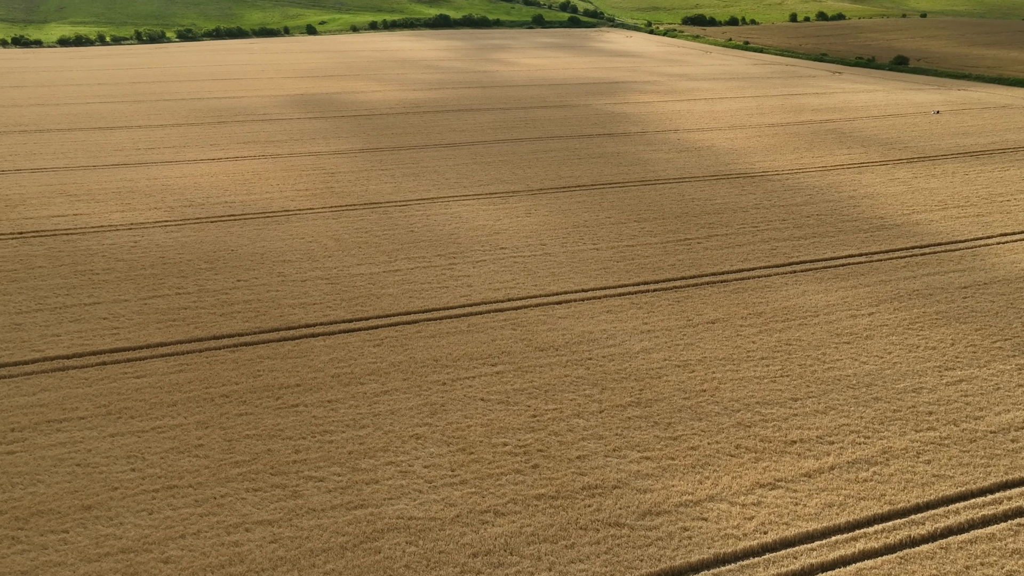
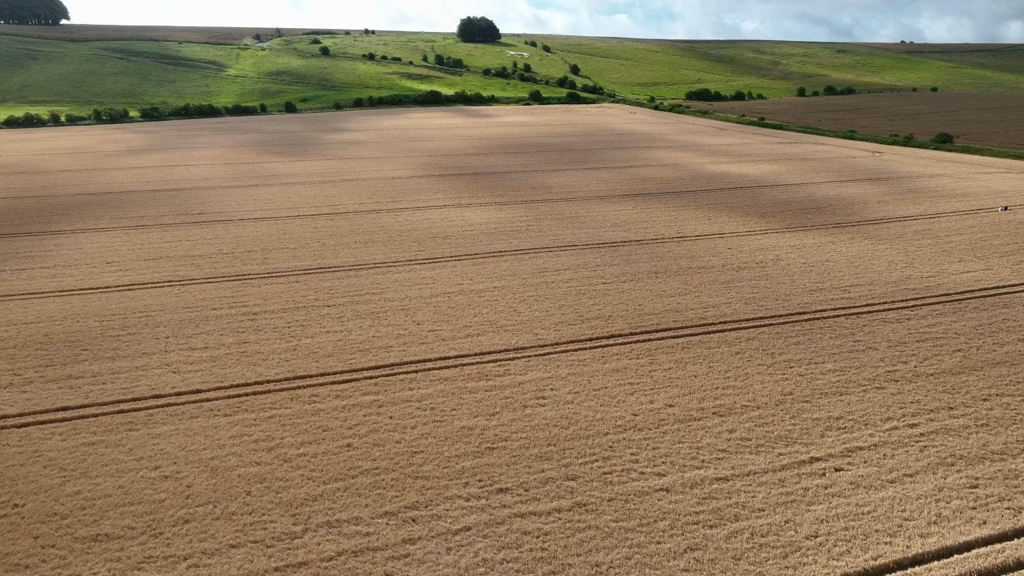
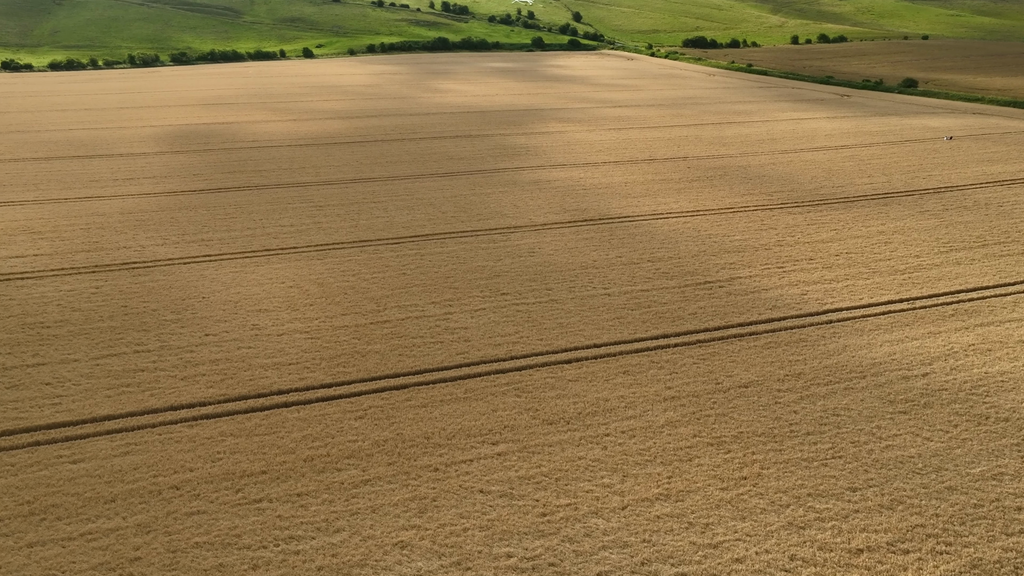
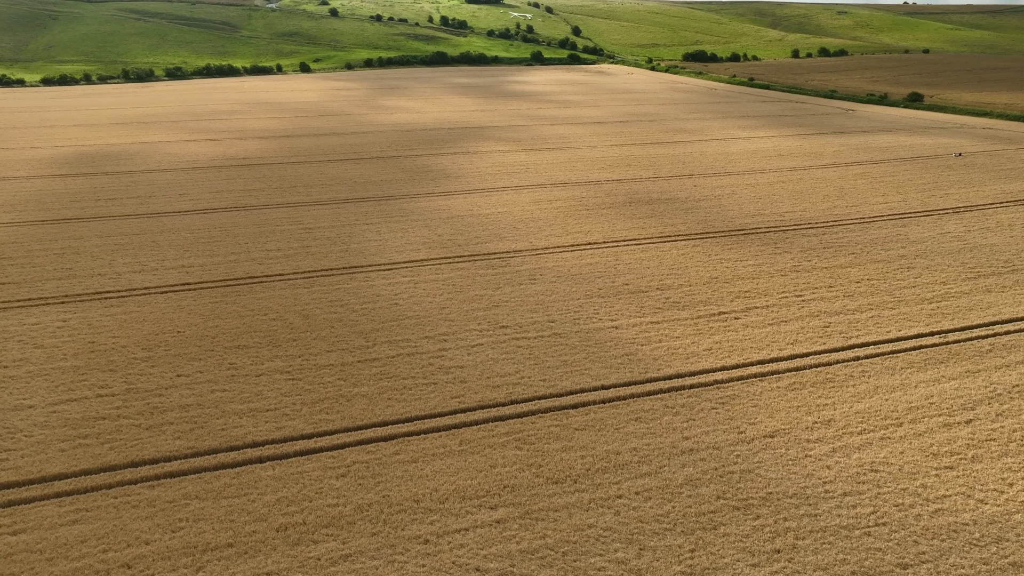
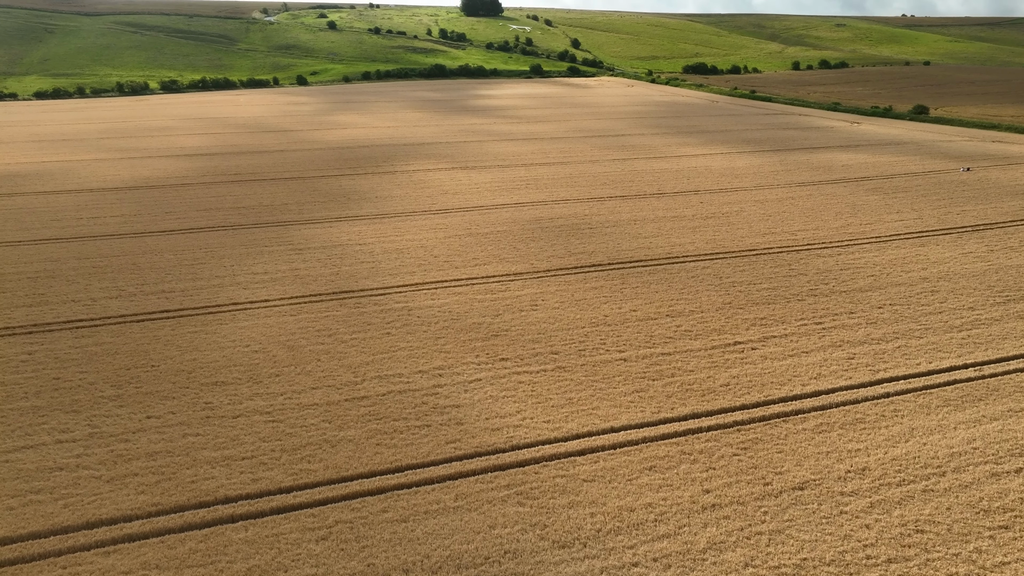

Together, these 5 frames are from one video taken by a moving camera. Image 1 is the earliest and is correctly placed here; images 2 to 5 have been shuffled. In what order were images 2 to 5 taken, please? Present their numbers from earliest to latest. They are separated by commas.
3, 4, 5, 2
